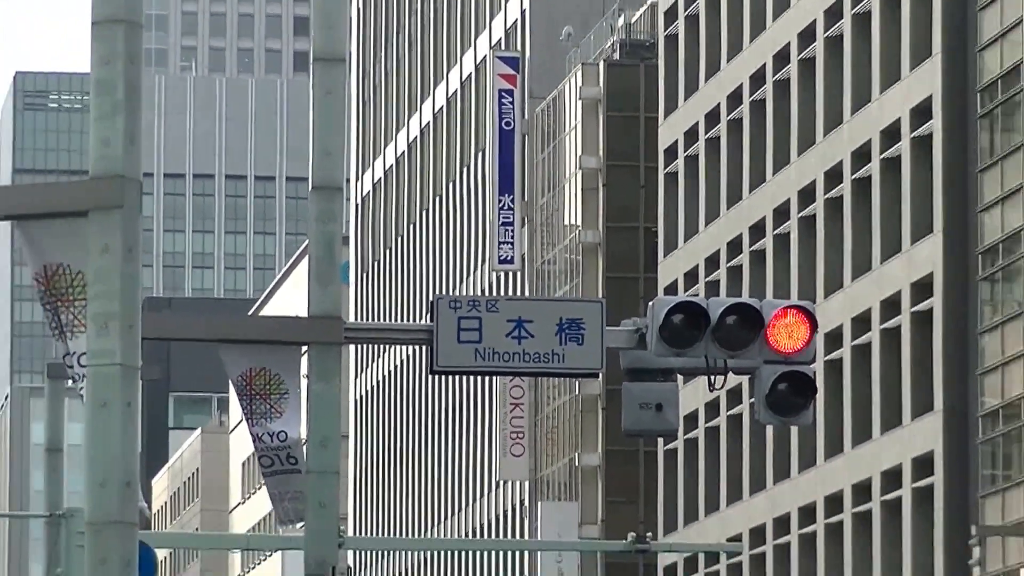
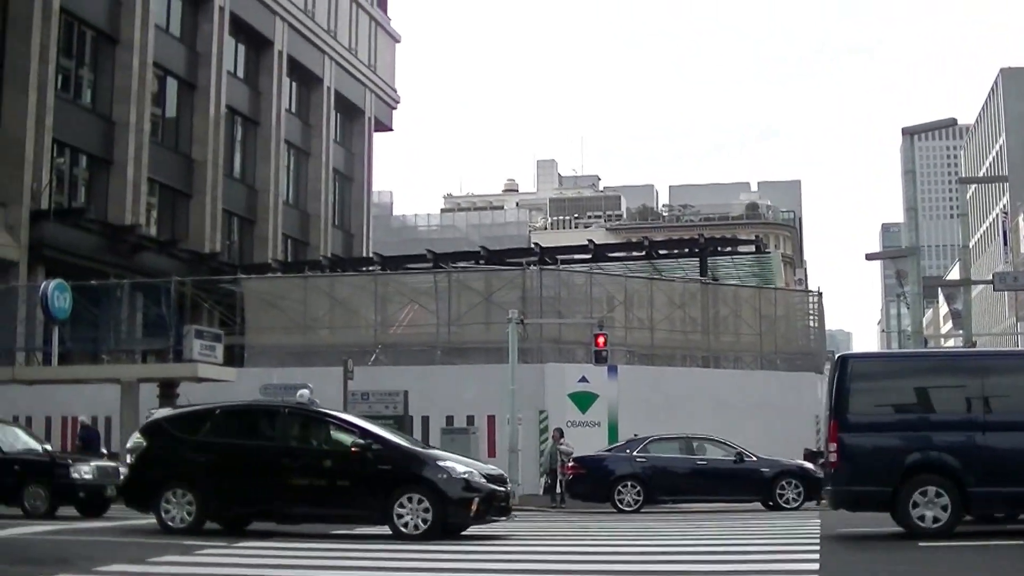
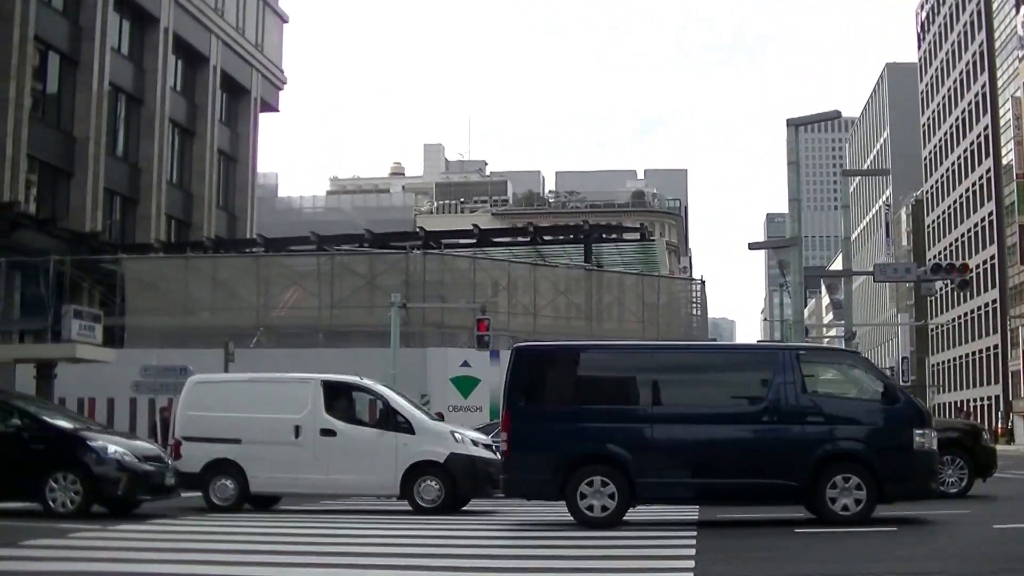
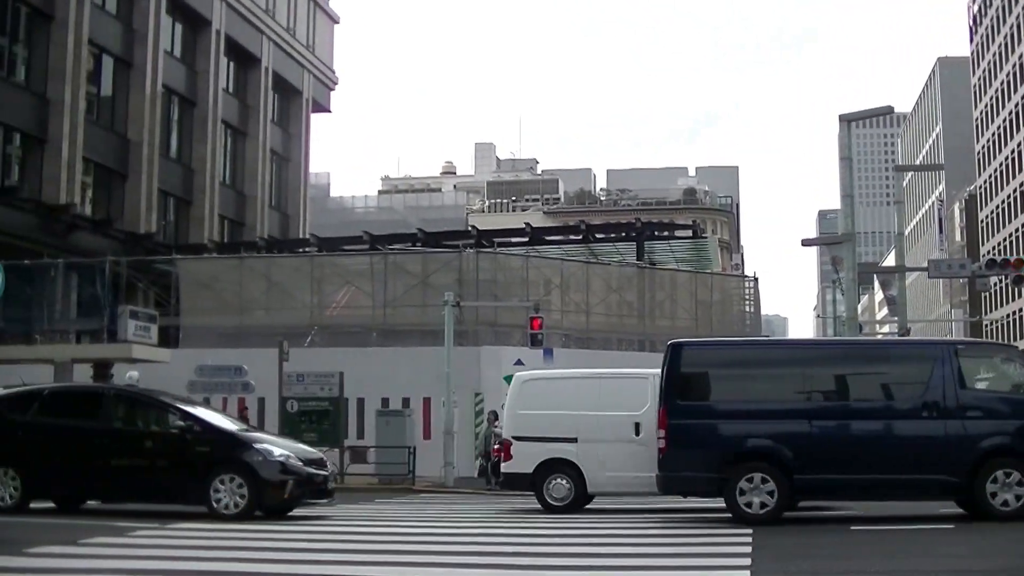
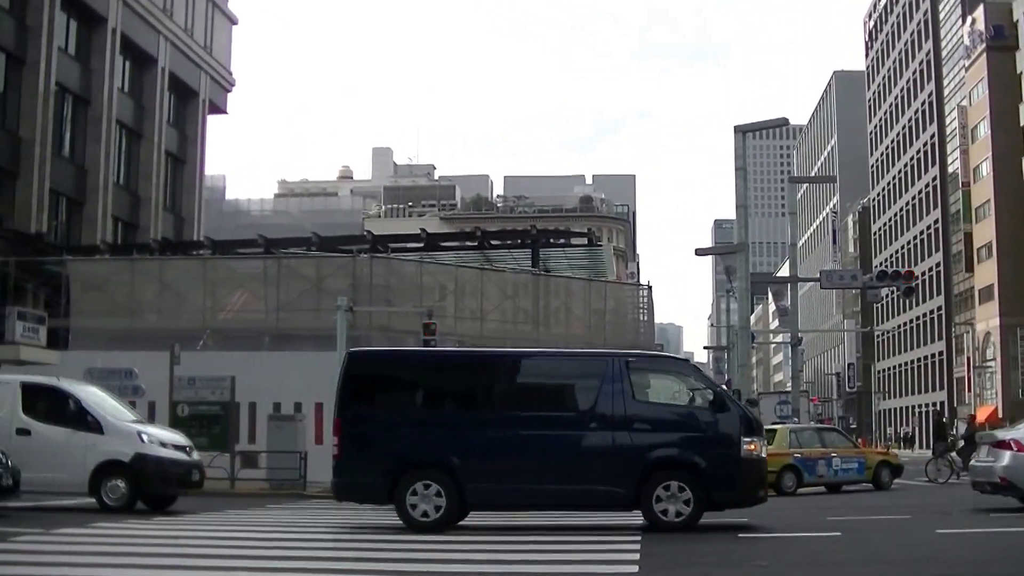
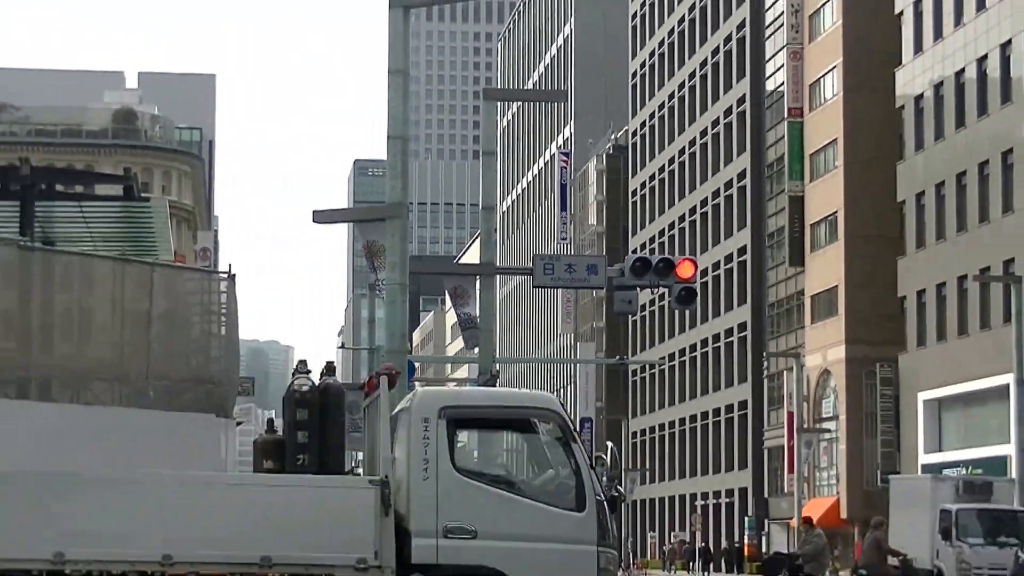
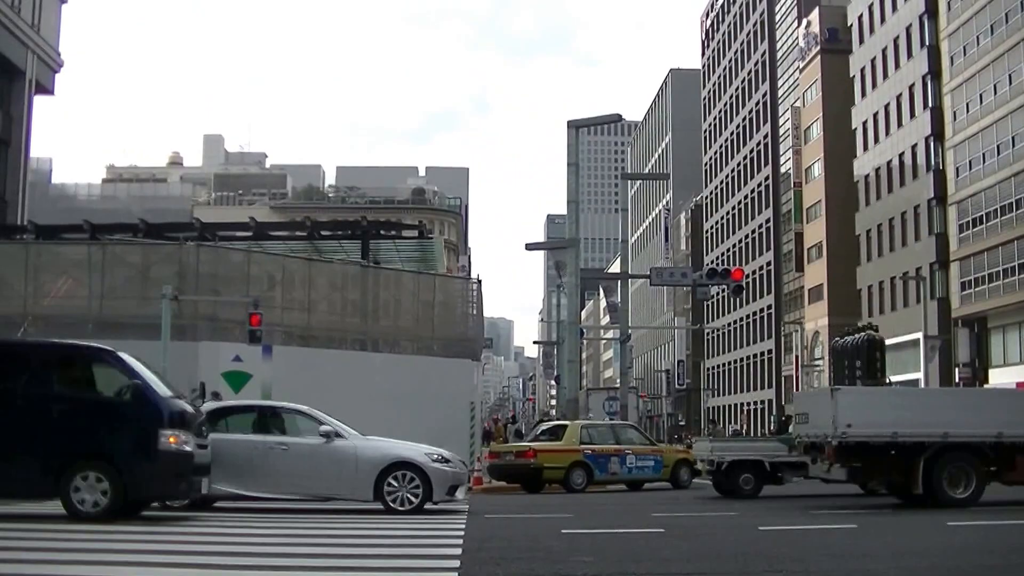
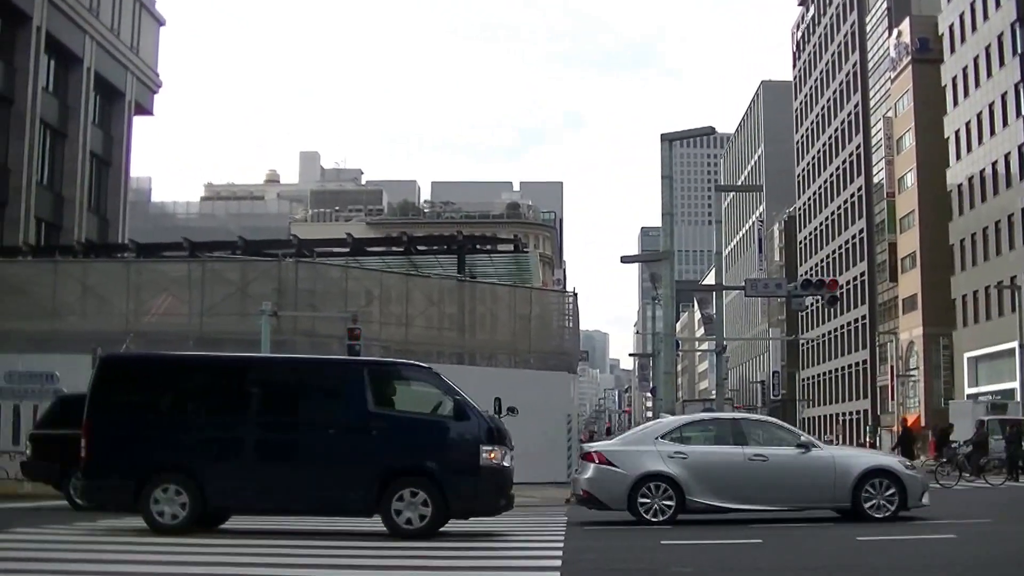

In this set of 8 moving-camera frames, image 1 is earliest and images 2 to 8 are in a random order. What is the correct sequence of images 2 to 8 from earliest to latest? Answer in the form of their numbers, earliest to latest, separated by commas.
6, 7, 8, 5, 3, 4, 2
